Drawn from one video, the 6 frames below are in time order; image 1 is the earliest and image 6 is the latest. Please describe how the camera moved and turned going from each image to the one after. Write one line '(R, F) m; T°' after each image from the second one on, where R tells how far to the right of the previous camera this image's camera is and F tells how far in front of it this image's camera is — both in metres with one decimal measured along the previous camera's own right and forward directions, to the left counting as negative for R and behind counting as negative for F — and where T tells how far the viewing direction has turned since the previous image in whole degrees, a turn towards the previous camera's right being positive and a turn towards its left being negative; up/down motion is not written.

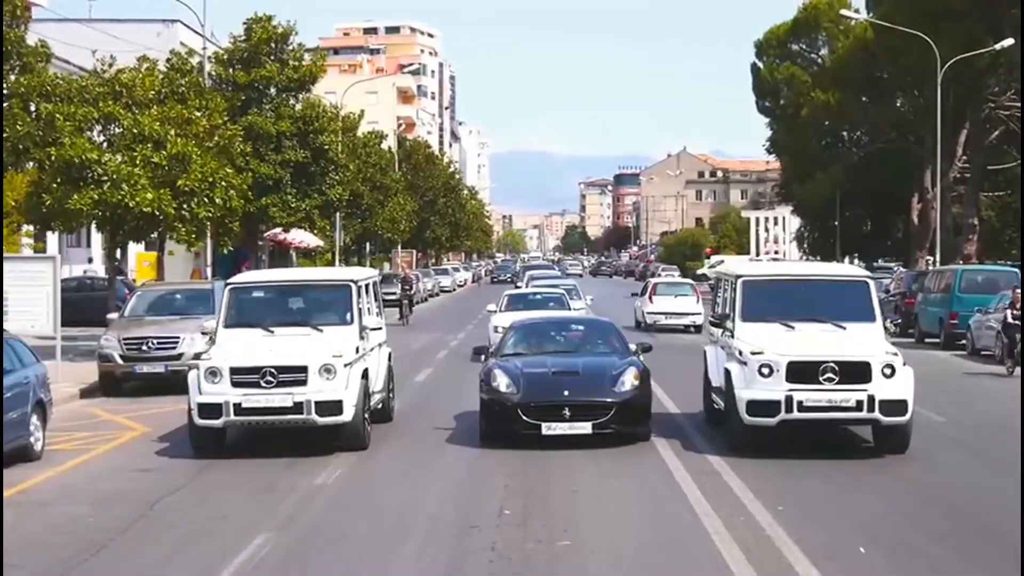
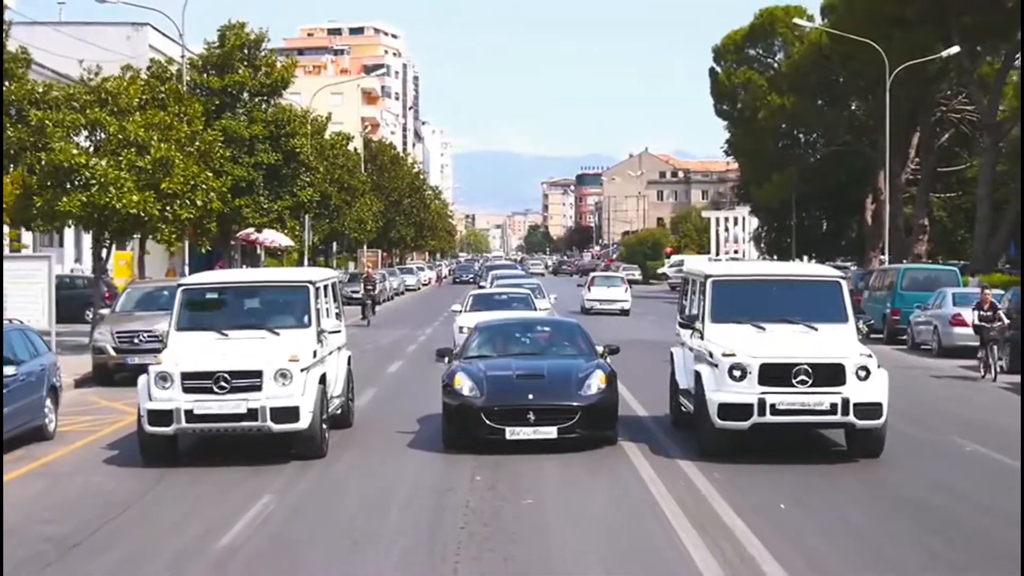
(0.0, +0.3) m; +2°
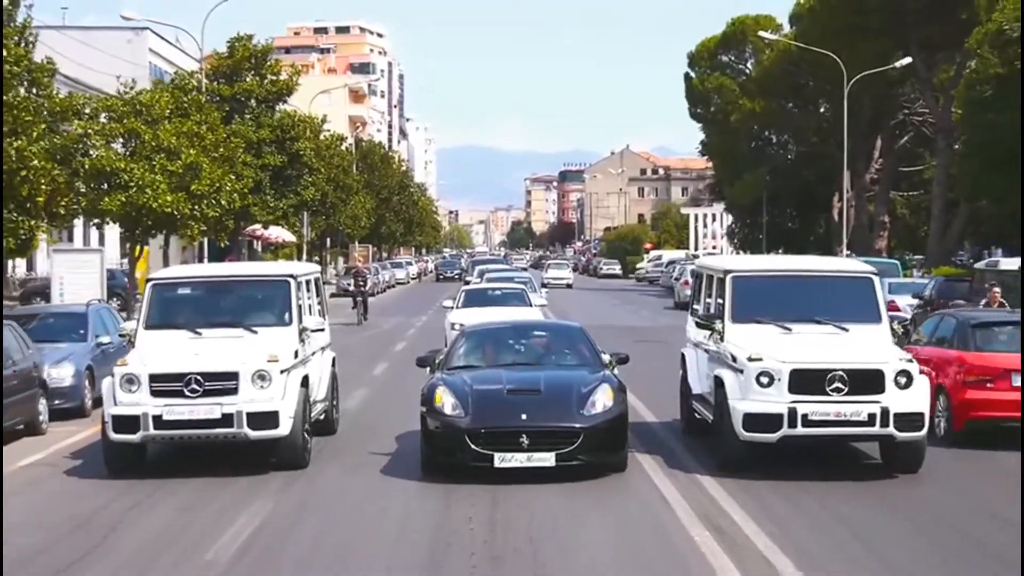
(-0.1, +0.9) m; +1°
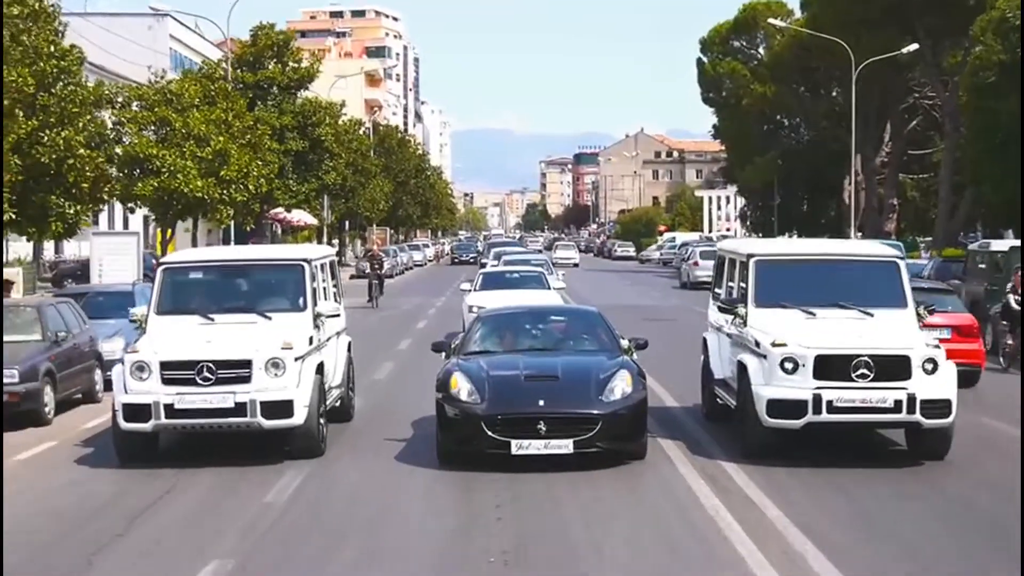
(0.0, +0.2) m; -1°
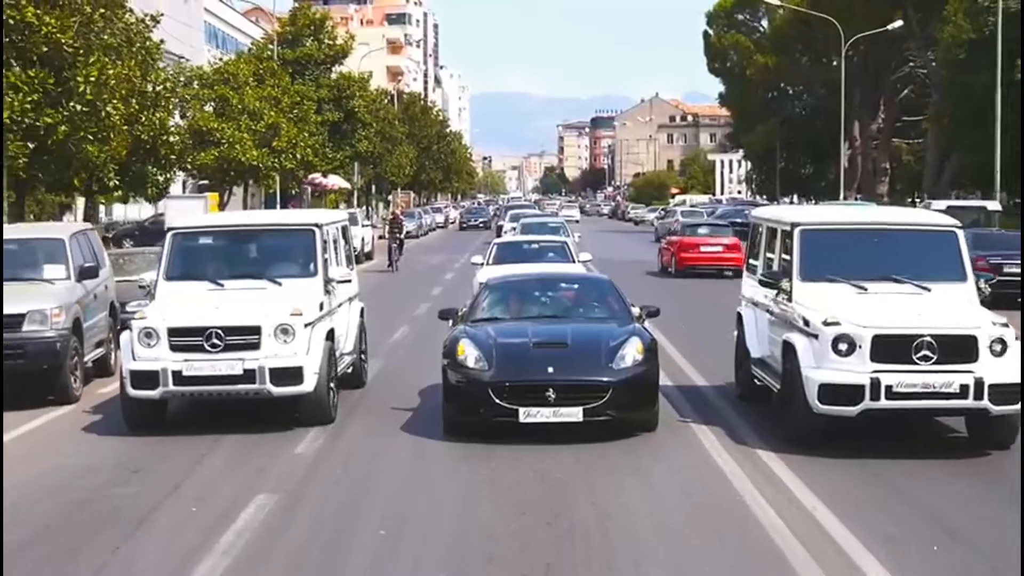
(-0.1, +0.7) m; -1°
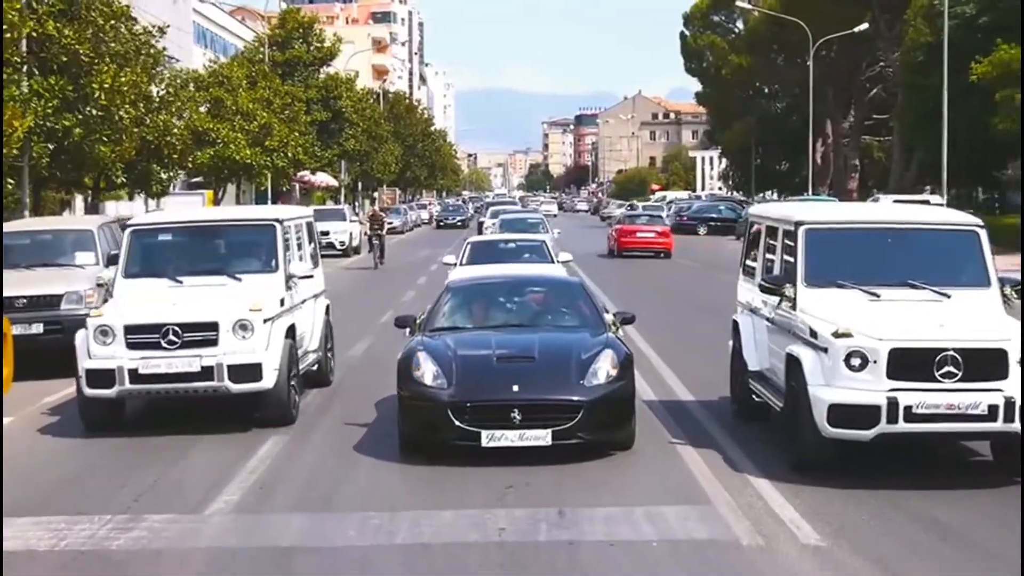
(+0.1, +0.9) m; +1°
